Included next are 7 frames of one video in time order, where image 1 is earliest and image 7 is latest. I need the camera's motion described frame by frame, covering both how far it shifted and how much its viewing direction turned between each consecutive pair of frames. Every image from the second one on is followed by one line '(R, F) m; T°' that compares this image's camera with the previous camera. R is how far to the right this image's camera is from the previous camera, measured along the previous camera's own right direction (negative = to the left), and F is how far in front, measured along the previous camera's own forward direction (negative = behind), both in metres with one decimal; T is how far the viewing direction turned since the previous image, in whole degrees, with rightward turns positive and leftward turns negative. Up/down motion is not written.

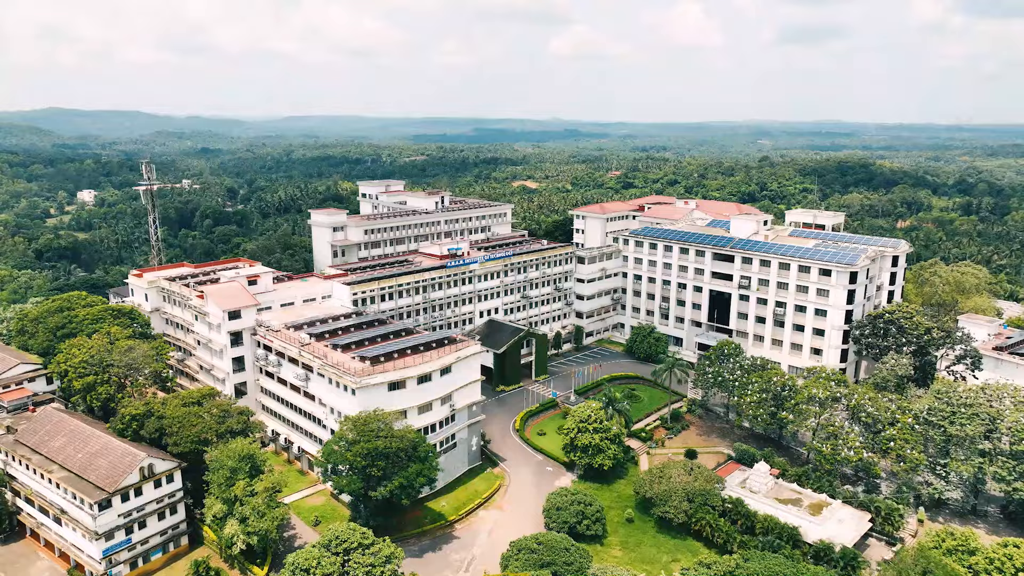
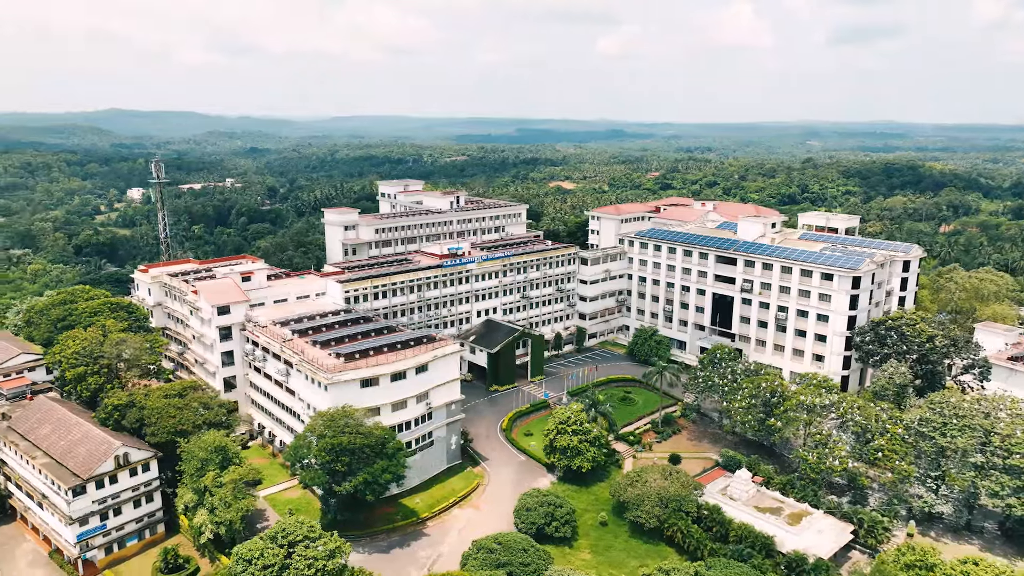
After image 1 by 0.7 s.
(+4.2, +0.1) m; -3°
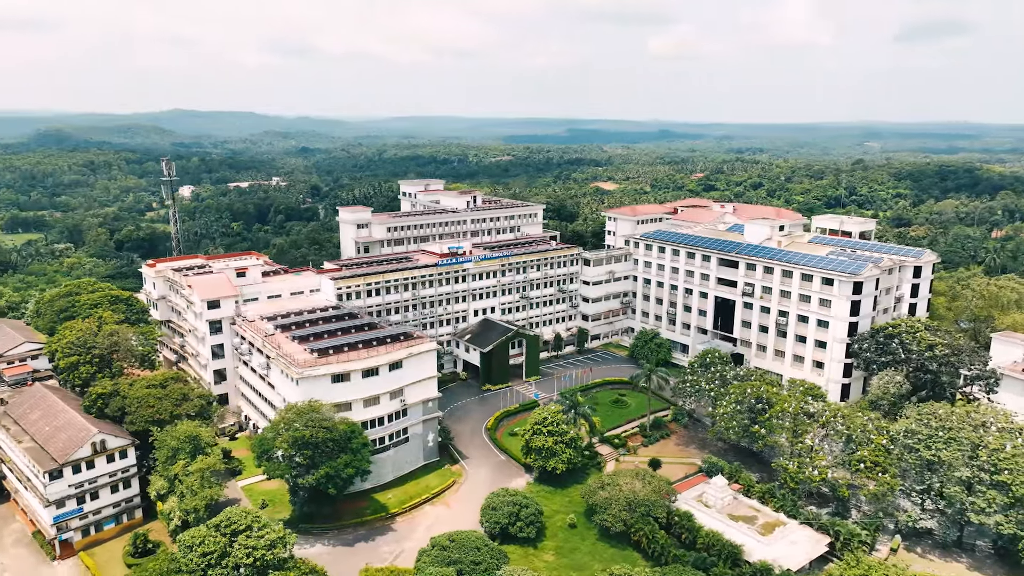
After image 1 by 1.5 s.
(+4.7, +0.1) m; -4°
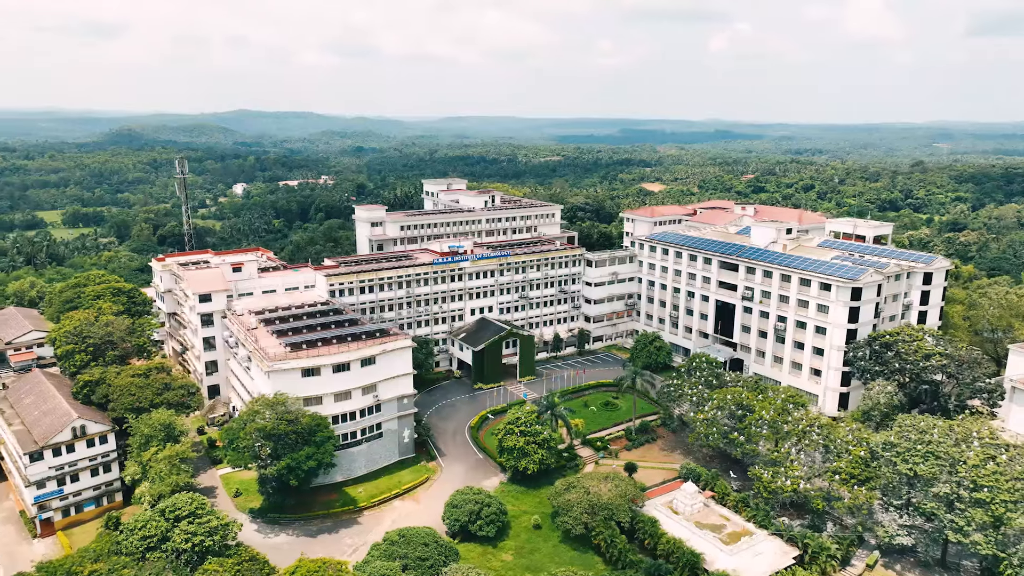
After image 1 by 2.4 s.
(+5.2, +0.1) m; -4°
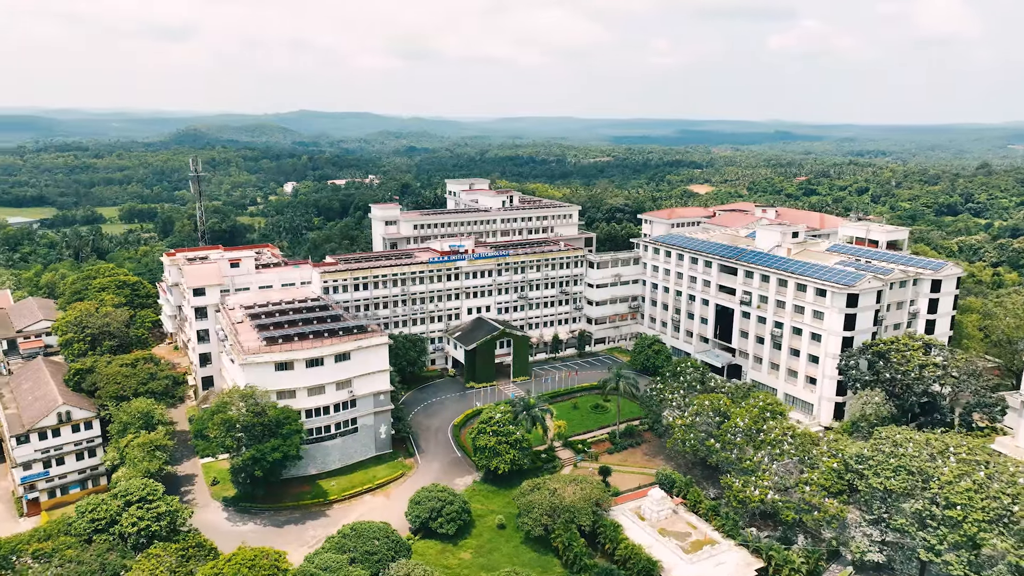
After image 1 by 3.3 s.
(+5.2, +0.2) m; -4°
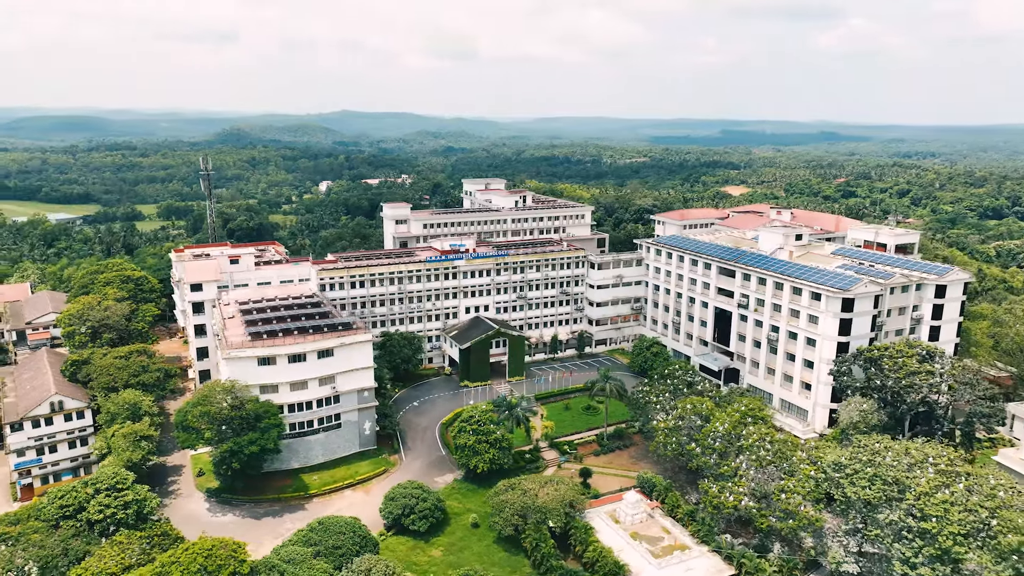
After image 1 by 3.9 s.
(+3.7, +0.1) m; -3°
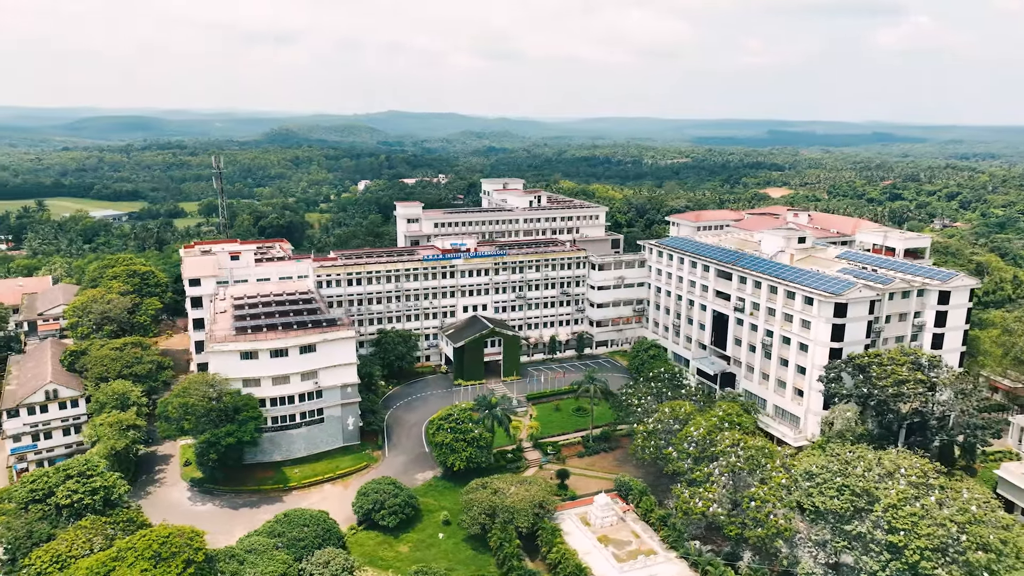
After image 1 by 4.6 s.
(+4.2, +0.1) m; -3°
